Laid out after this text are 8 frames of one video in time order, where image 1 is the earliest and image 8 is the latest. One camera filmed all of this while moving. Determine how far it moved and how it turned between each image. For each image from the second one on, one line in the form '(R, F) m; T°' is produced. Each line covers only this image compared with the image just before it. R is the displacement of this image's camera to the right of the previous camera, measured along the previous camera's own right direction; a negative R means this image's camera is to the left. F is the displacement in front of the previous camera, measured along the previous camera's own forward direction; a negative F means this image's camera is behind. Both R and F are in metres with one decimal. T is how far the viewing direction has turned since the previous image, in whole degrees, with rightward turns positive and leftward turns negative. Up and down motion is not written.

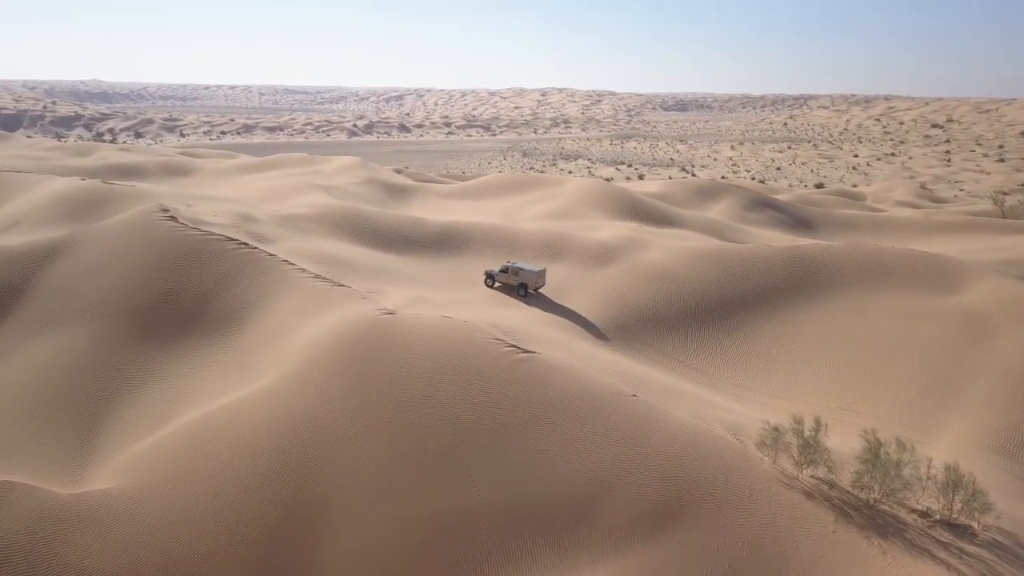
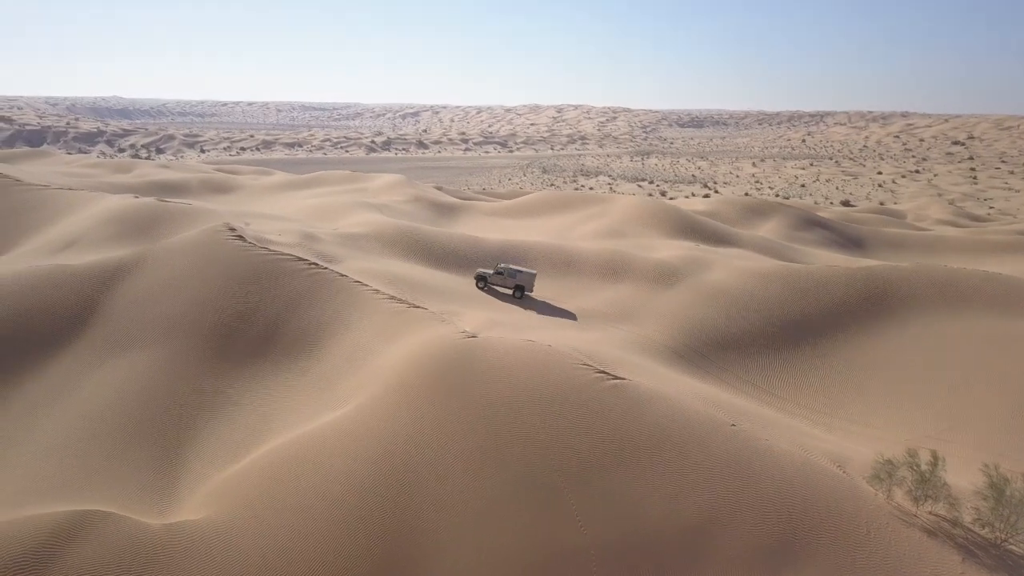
(-1.1, +0.3) m; -1°
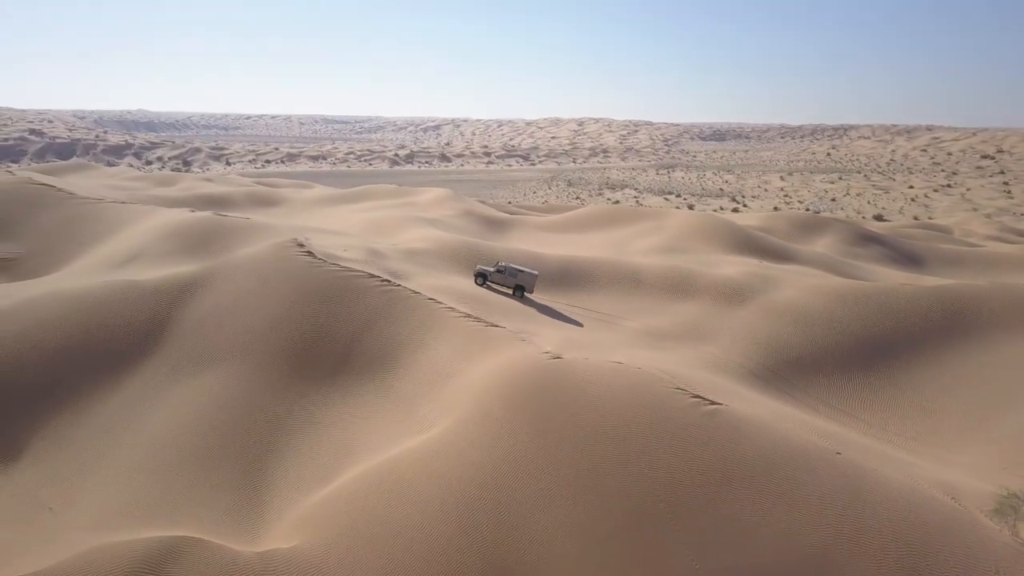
(-1.0, +0.3) m; -1°
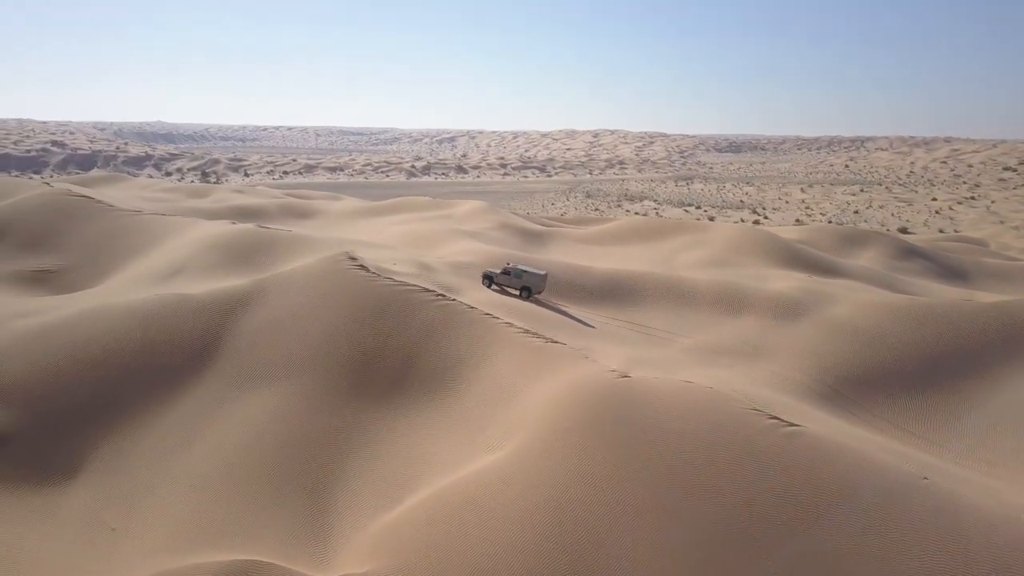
(-0.7, +0.3) m; -1°
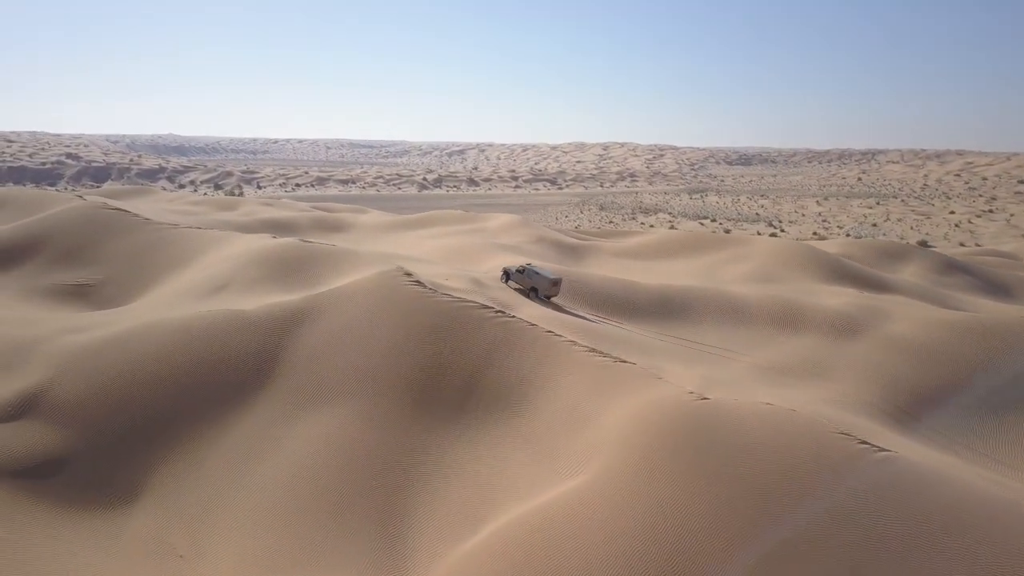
(-0.9, +0.3) m; -1°
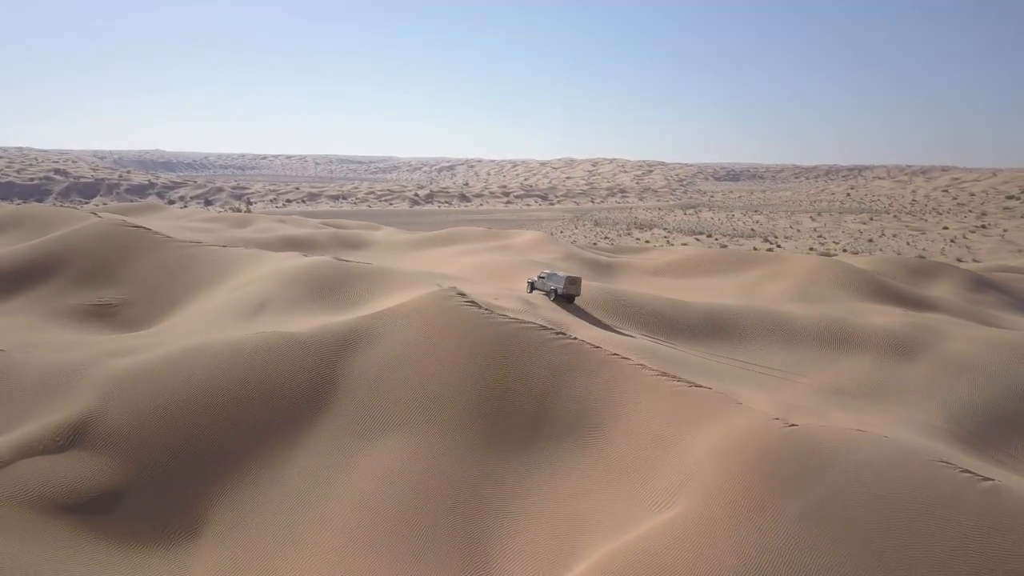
(-1.2, +0.5) m; +1°
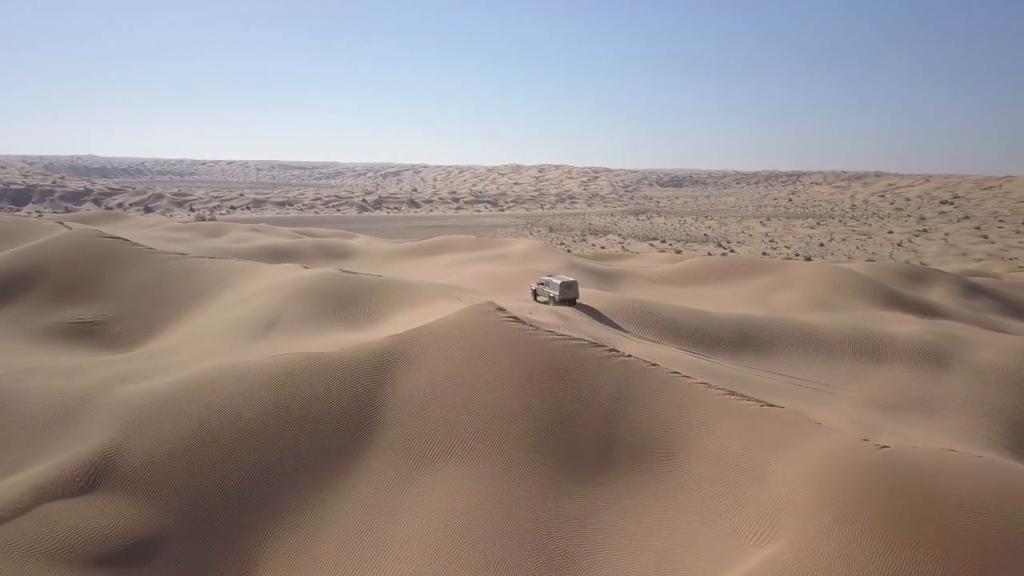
(-1.6, +0.9) m; +4°
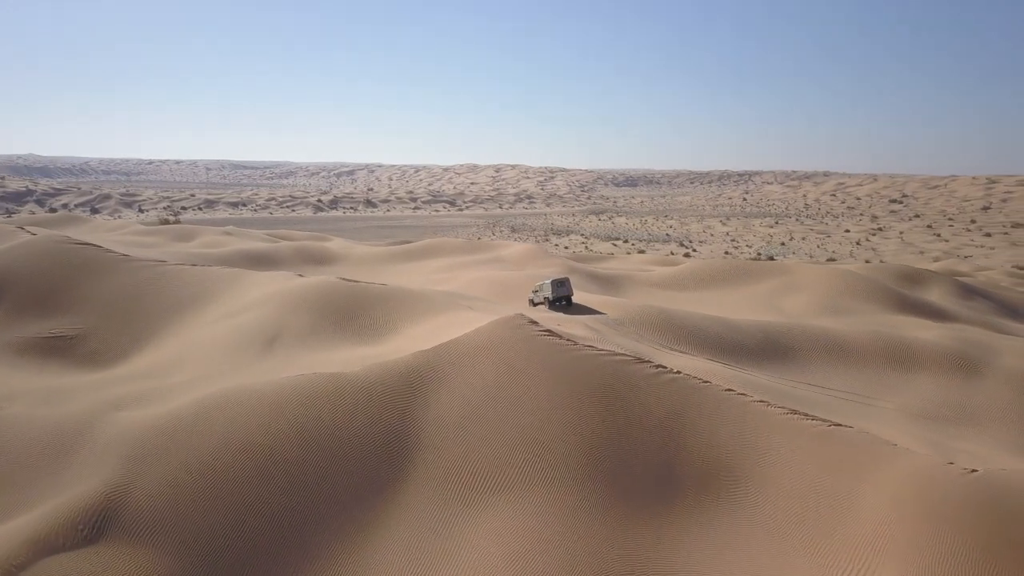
(-1.2, +1.0) m; +3°
